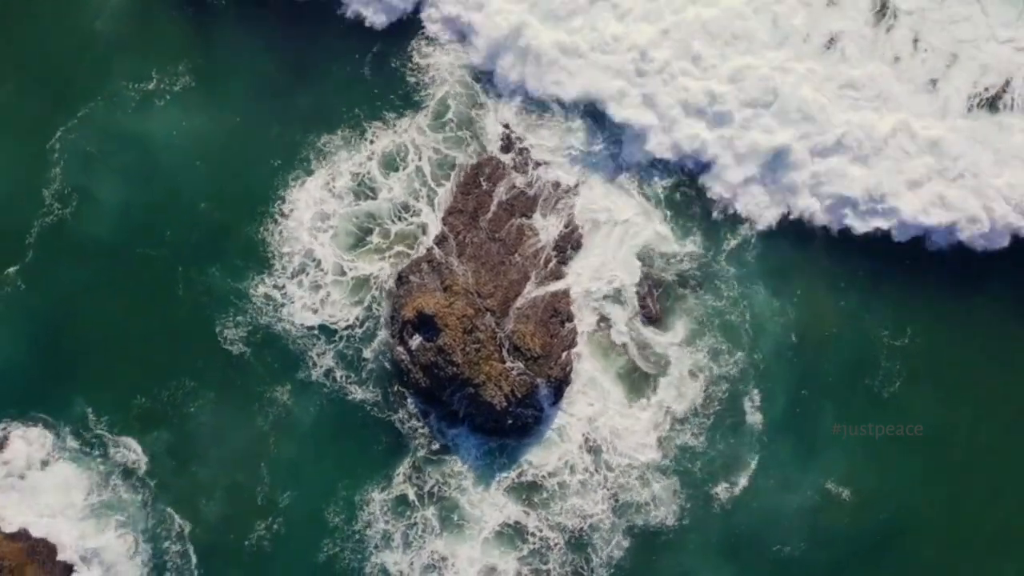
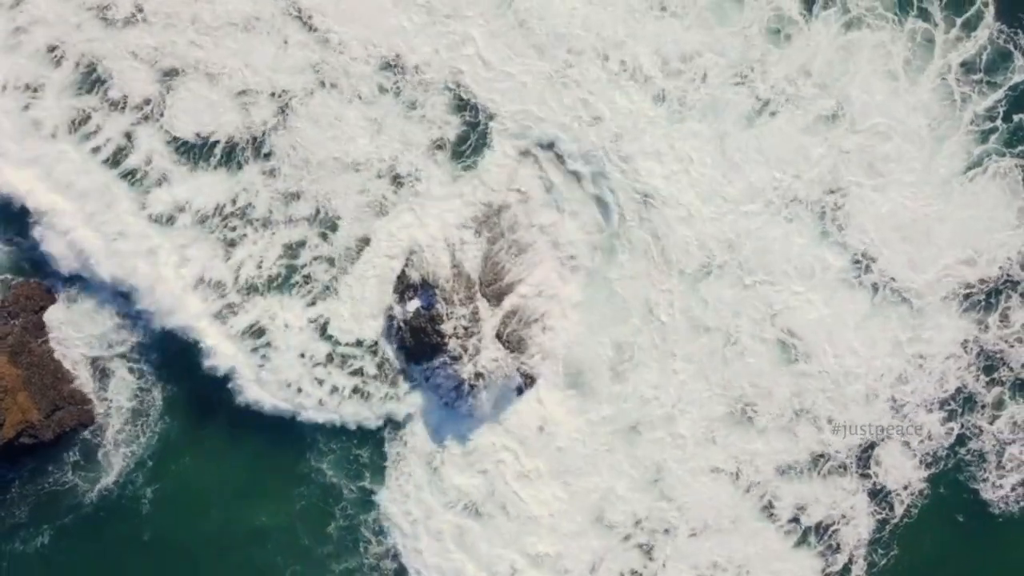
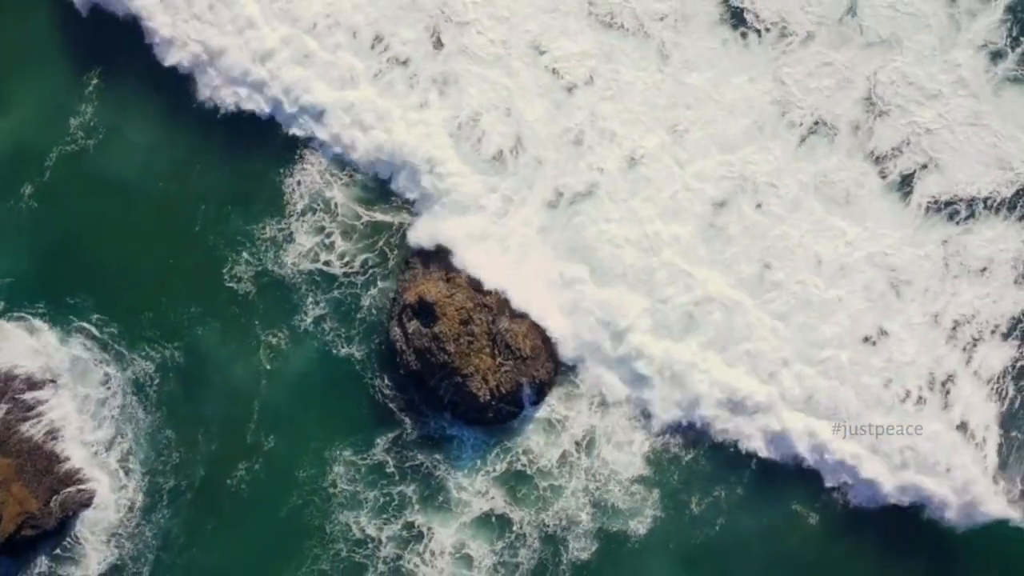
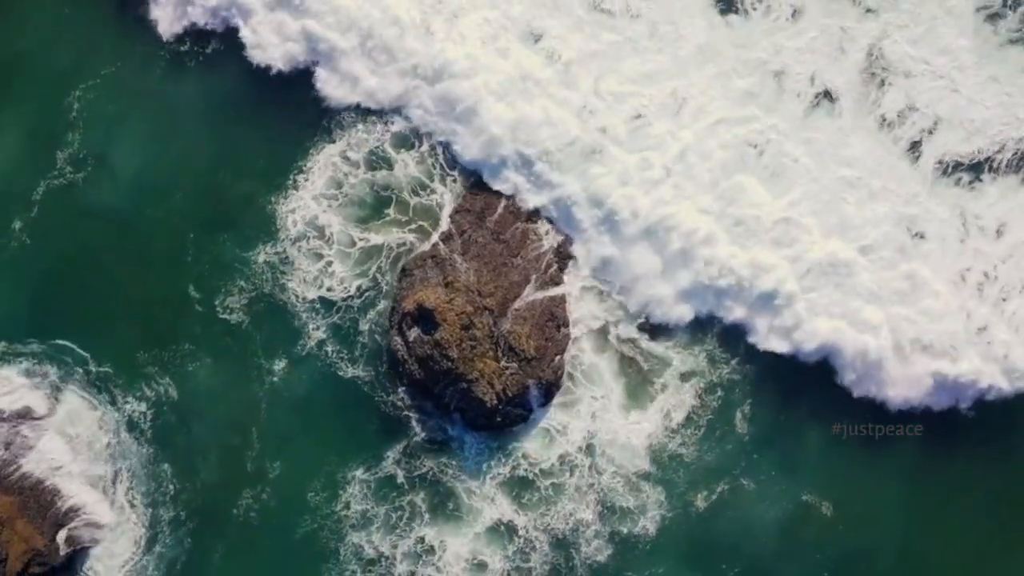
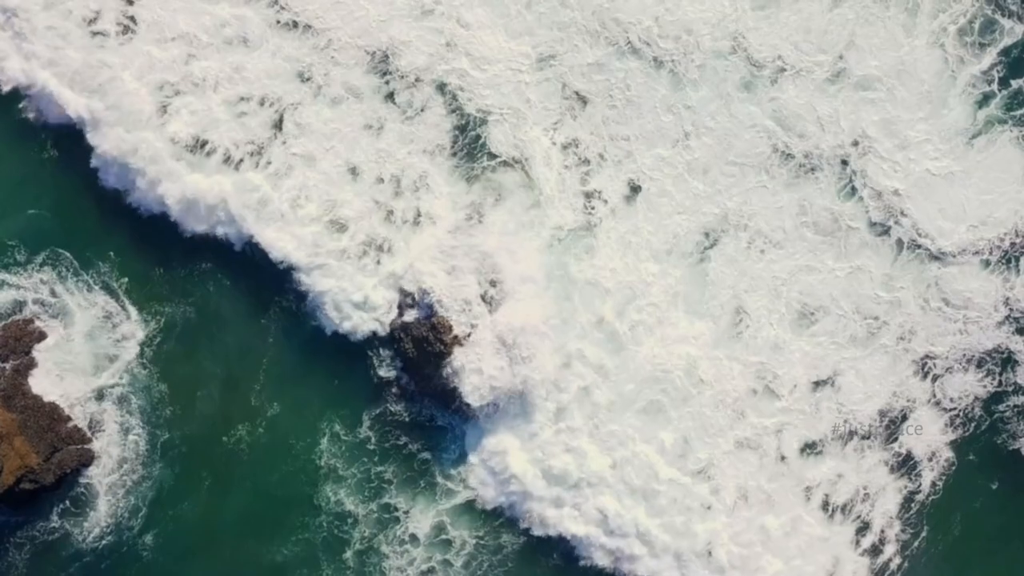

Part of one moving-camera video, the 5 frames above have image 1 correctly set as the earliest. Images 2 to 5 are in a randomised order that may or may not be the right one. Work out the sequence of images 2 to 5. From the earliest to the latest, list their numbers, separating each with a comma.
4, 3, 5, 2
